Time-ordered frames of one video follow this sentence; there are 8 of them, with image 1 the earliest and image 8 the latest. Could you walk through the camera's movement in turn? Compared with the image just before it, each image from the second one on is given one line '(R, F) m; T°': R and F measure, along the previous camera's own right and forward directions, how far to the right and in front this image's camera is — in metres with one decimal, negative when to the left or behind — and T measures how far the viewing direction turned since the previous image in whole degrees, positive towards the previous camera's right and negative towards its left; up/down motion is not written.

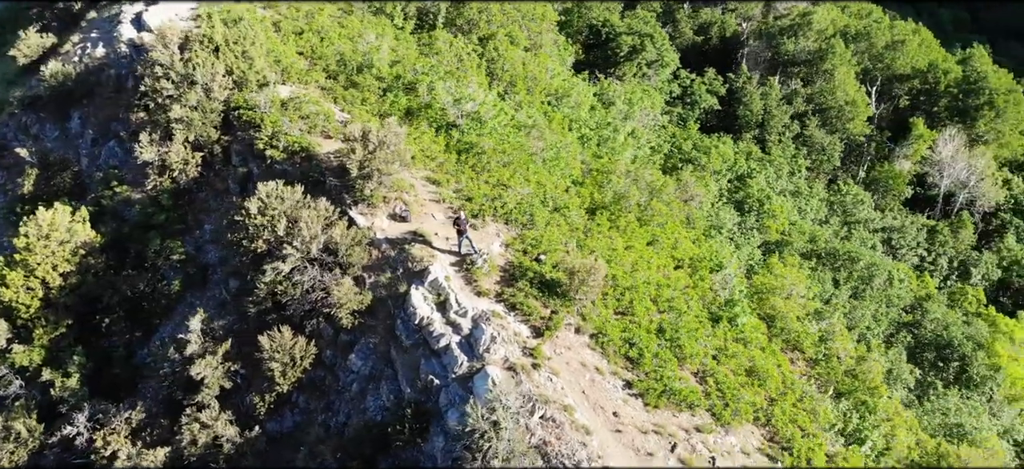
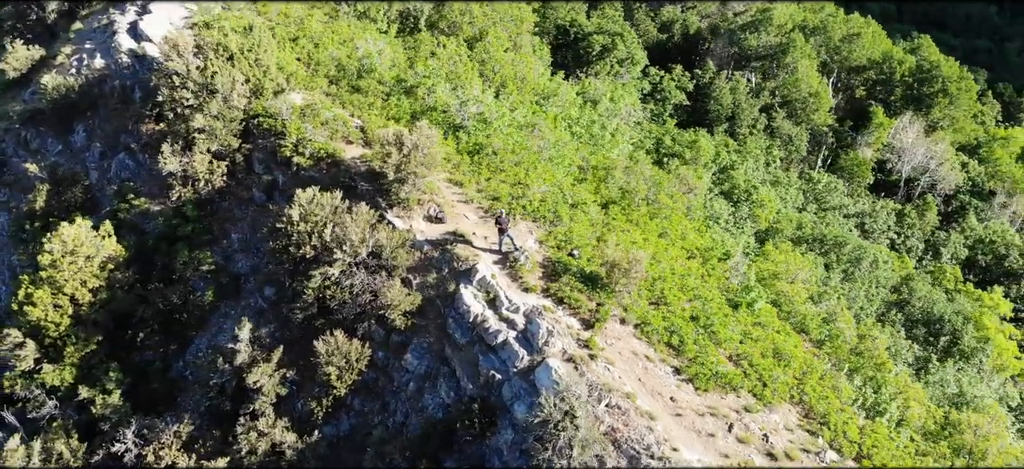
(-3.0, -0.4) m; +5°
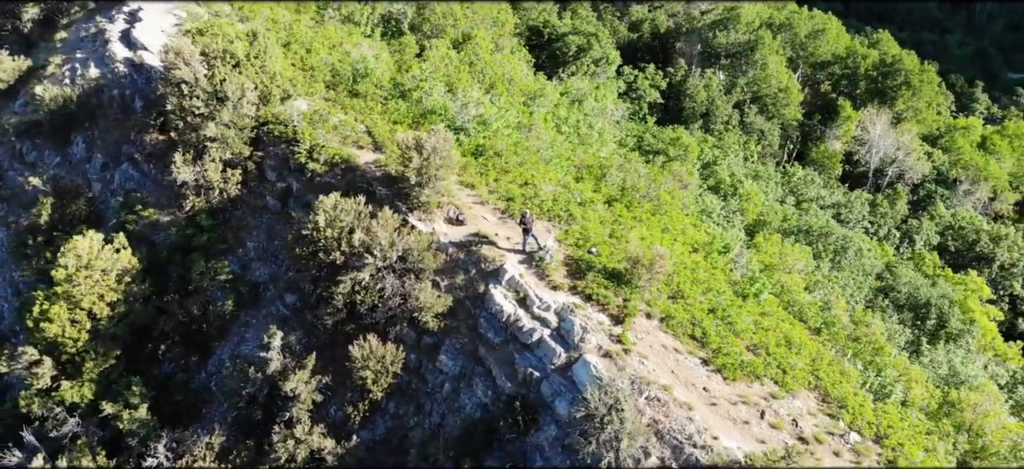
(-2.2, -0.2) m; +4°
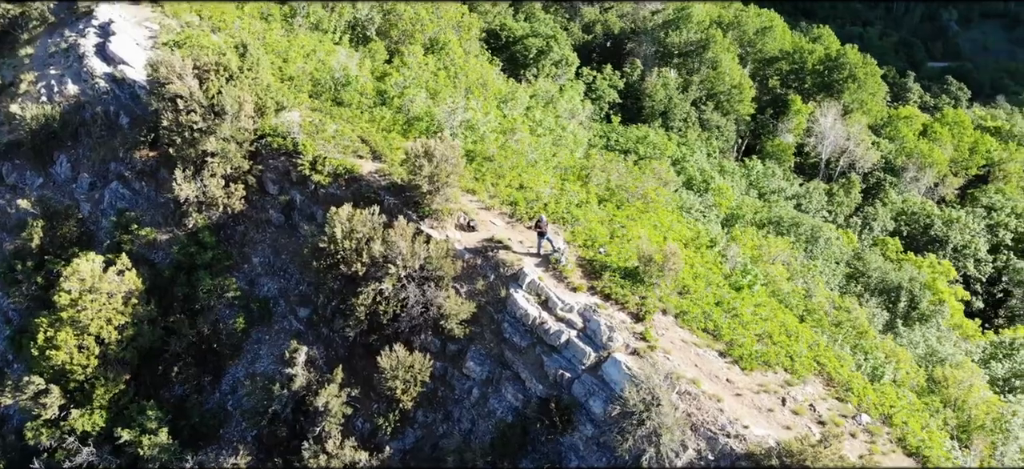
(-2.4, -0.1) m; +5°
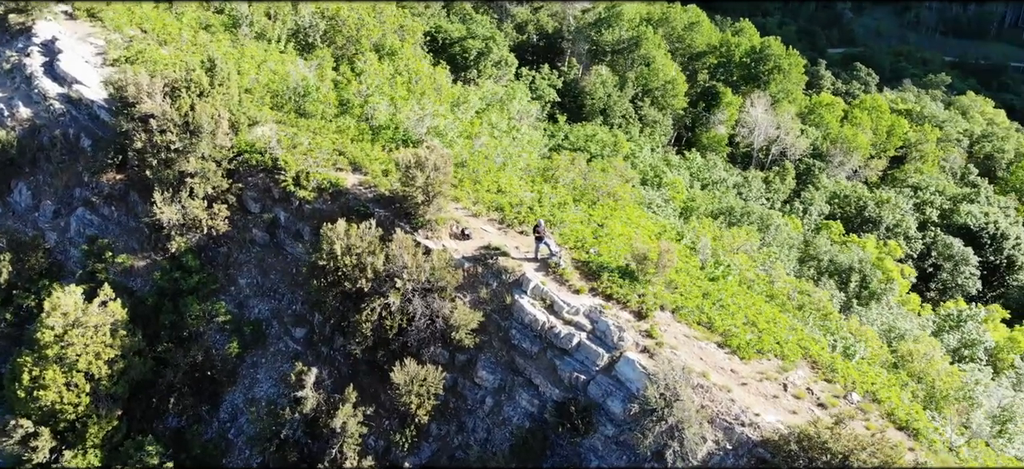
(-2.5, +0.1) m; +6°
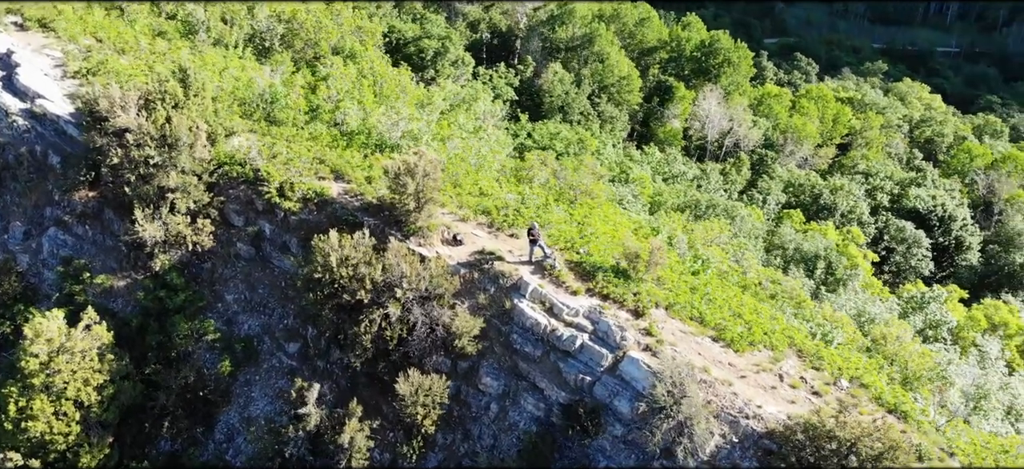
(-1.6, +0.2) m; +4°
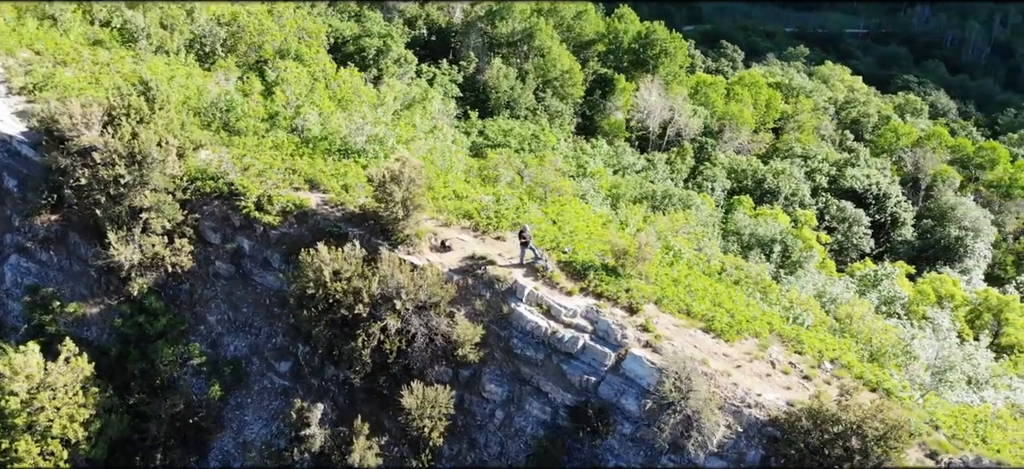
(-2.0, +0.3) m; +5°
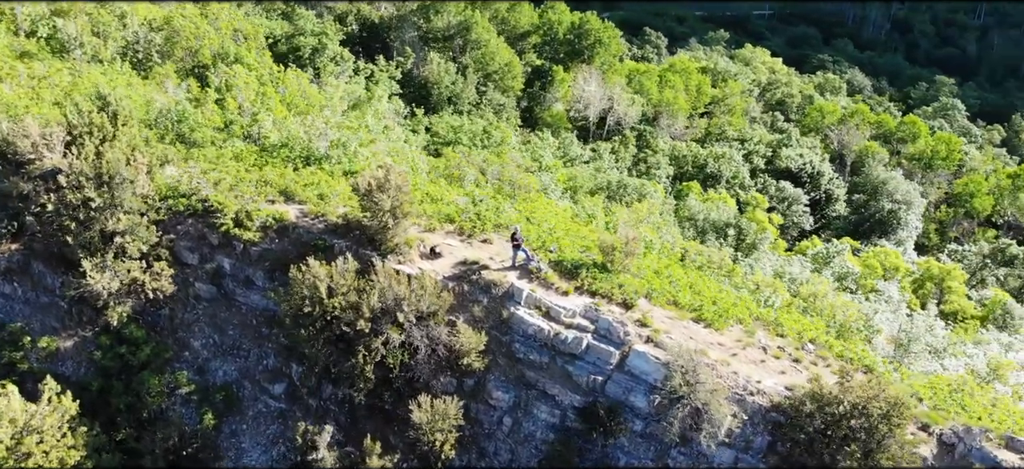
(-2.1, +0.5) m; +6°
